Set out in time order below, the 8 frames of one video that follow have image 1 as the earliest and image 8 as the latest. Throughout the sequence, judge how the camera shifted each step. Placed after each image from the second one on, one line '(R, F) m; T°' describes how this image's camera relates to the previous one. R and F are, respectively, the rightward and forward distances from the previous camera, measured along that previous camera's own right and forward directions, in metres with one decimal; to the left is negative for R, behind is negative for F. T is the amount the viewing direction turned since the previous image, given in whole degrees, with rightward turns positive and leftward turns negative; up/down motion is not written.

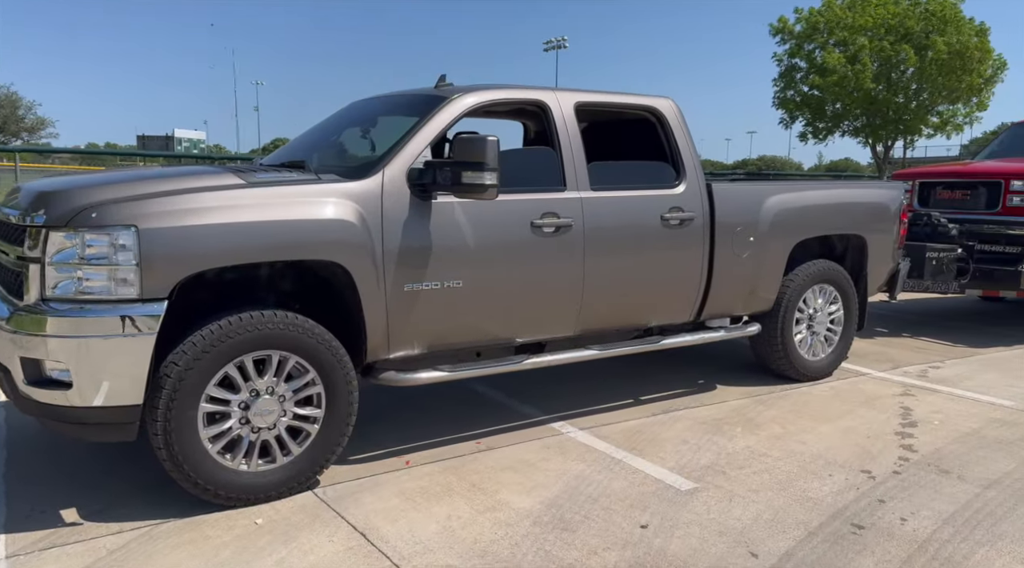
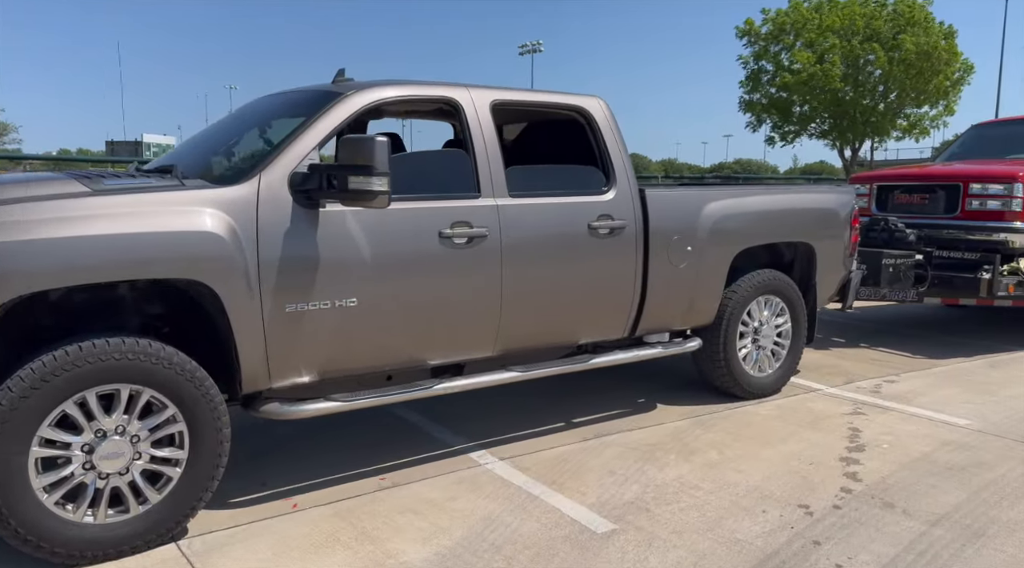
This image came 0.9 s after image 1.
(+0.4, +0.4) m; +2°
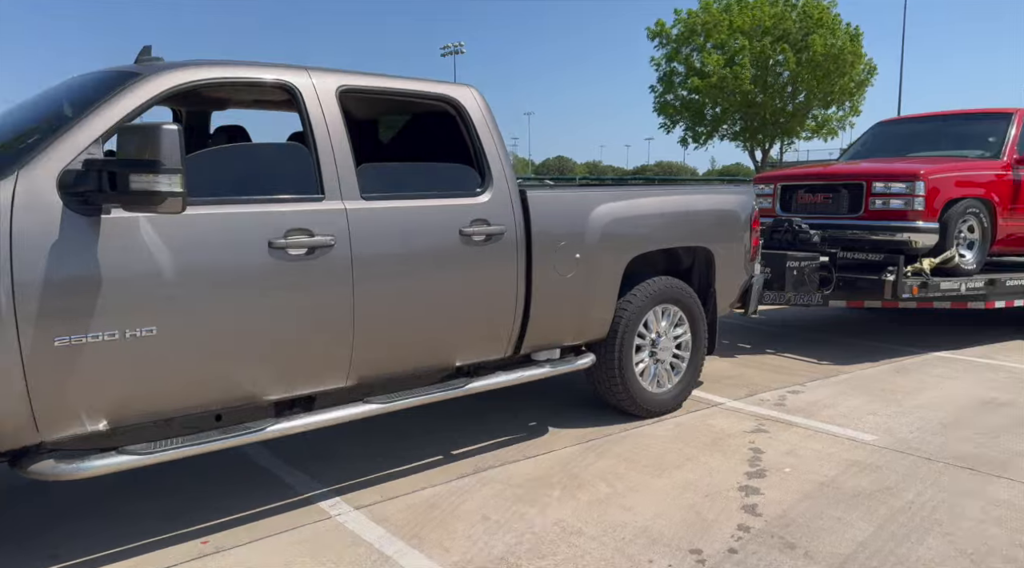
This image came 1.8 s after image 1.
(+0.4, +0.6) m; +5°
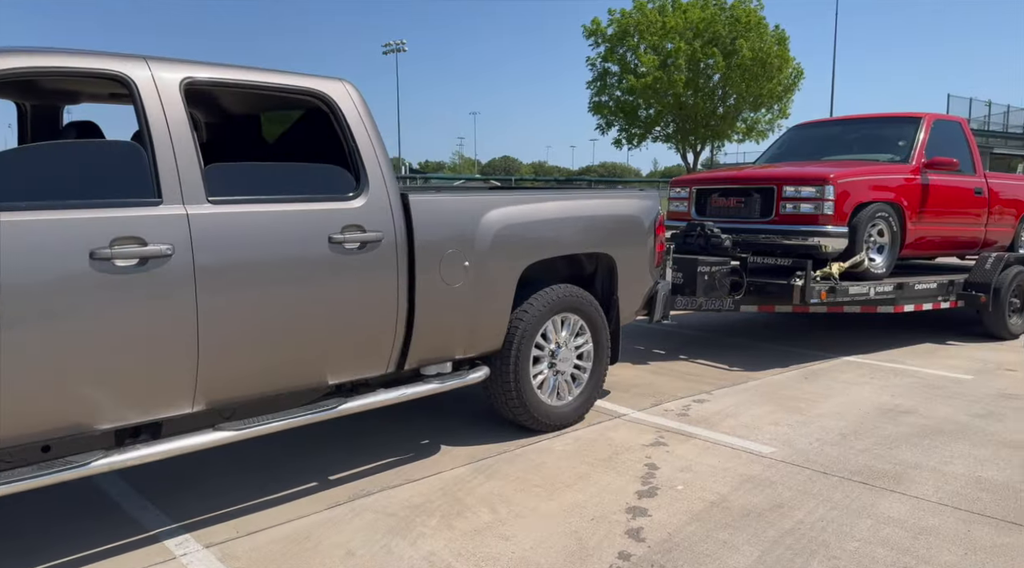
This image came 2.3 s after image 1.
(+0.4, +0.3) m; +4°
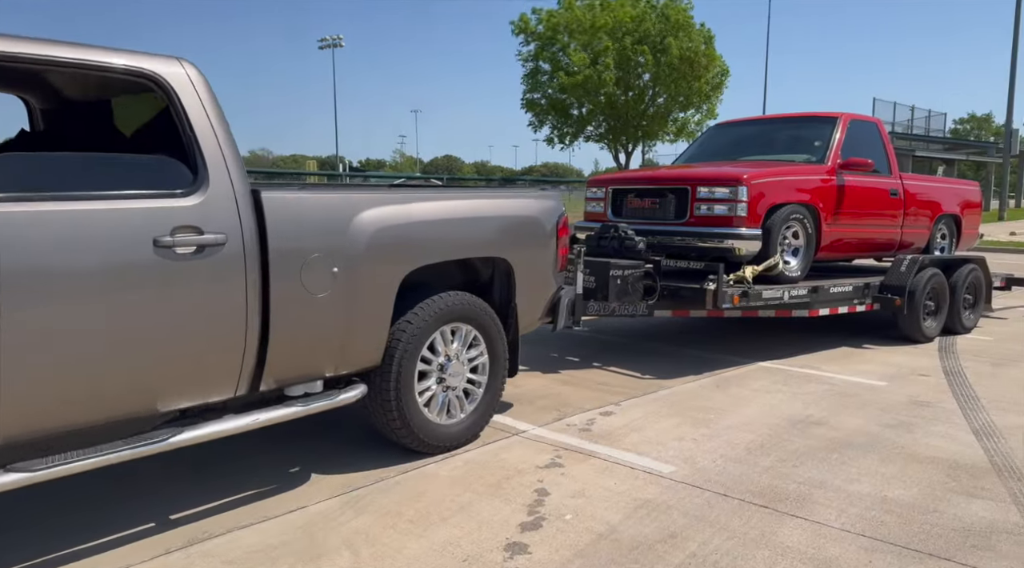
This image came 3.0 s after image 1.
(+0.4, +0.4) m; +4°
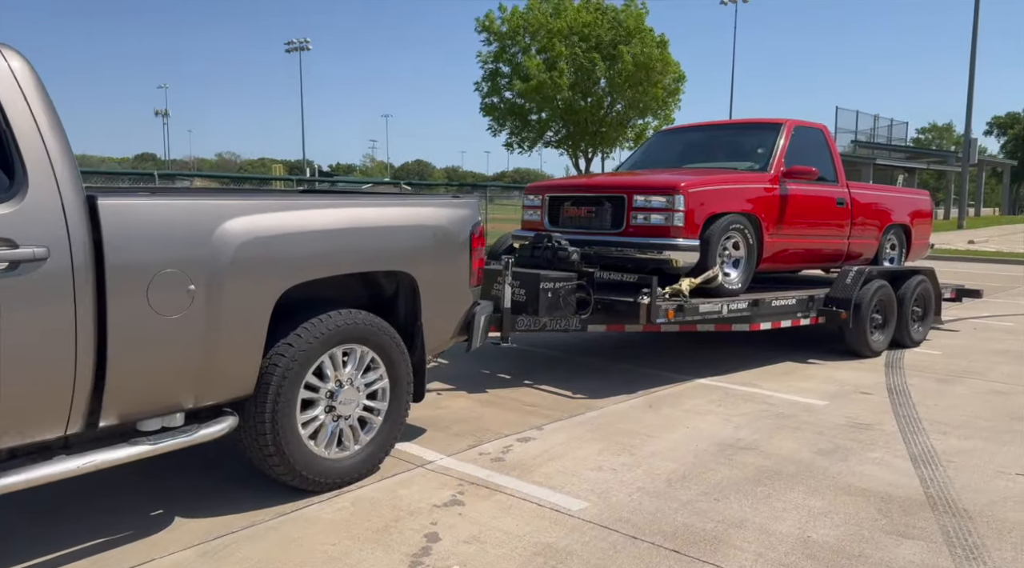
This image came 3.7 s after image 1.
(+0.4, +0.4) m; +2°
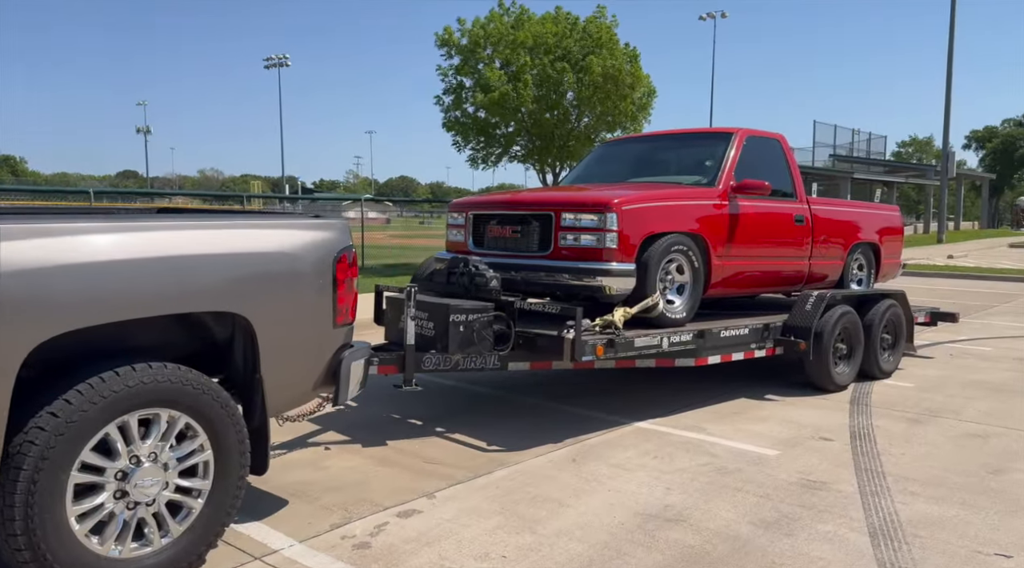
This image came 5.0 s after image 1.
(+0.6, +0.8) m; +1°
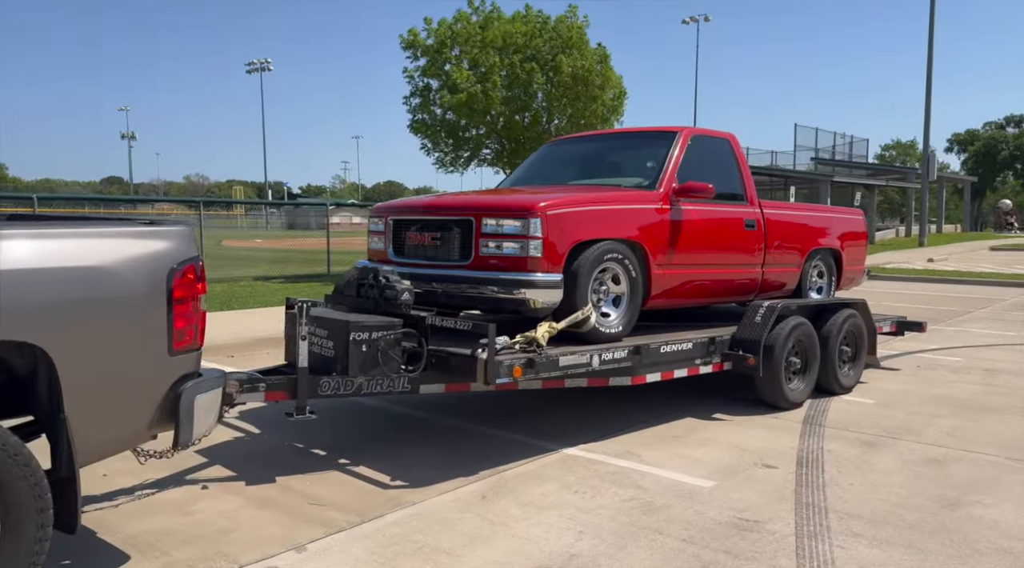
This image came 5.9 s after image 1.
(+0.5, +0.5) m; +1°
